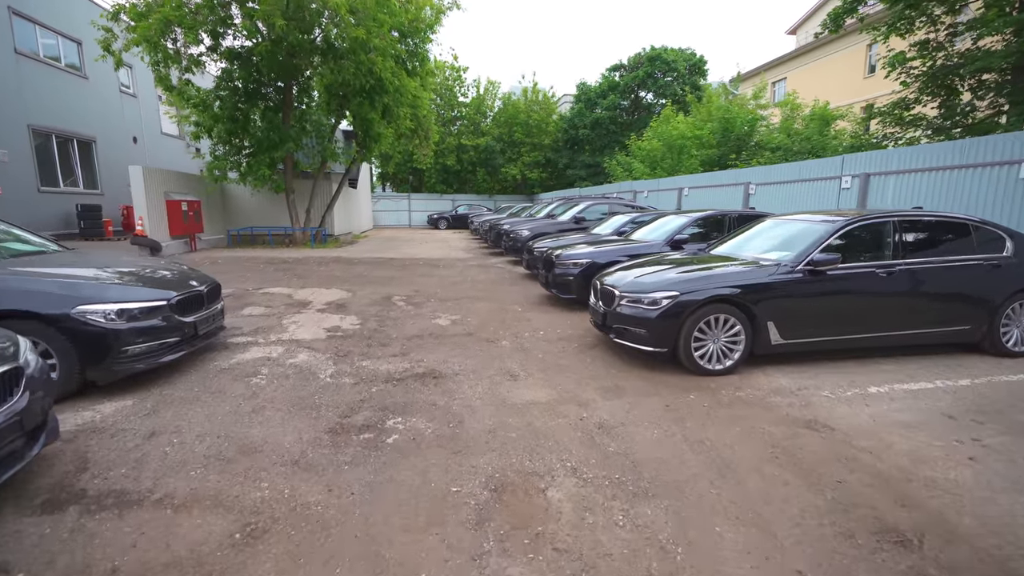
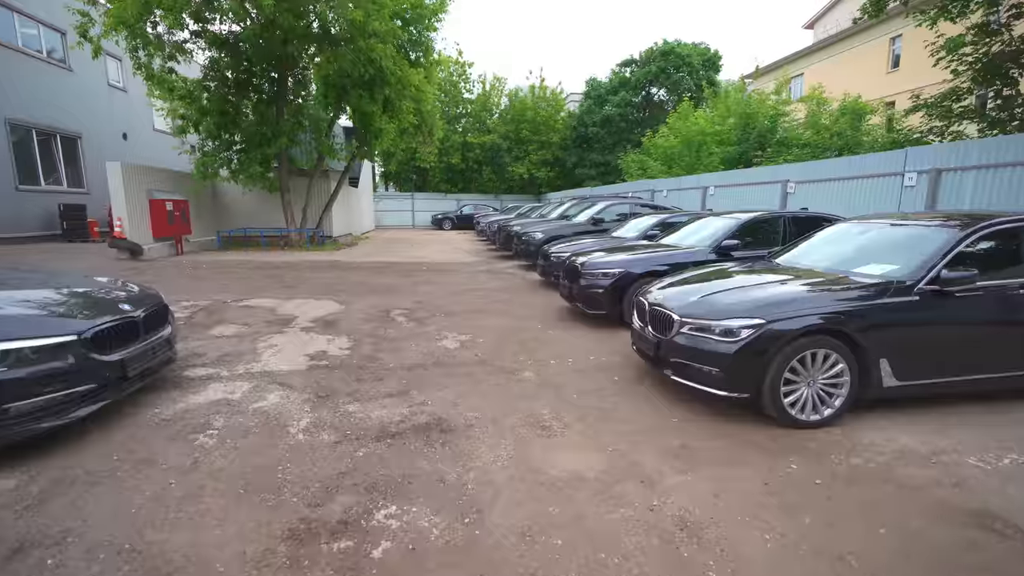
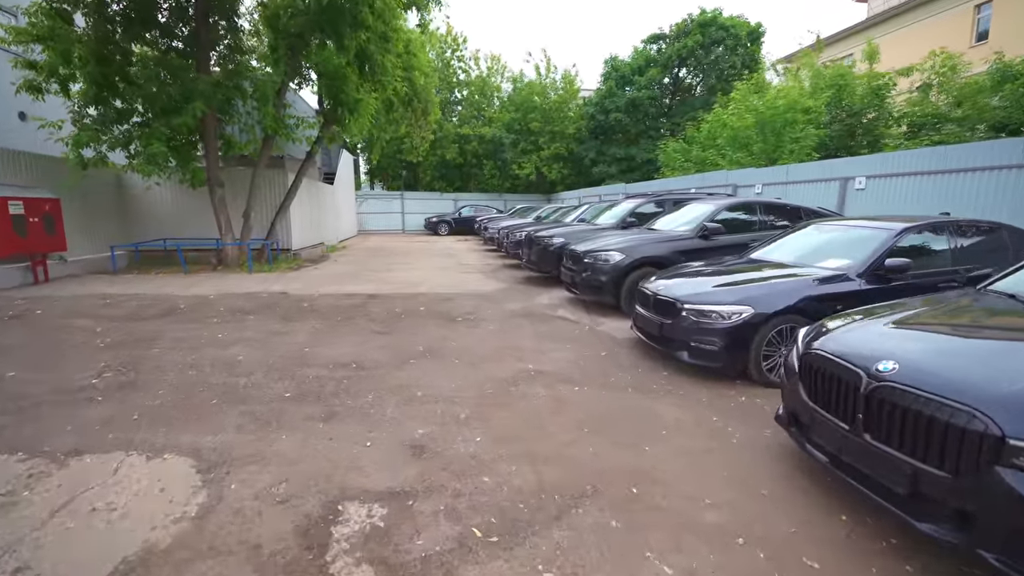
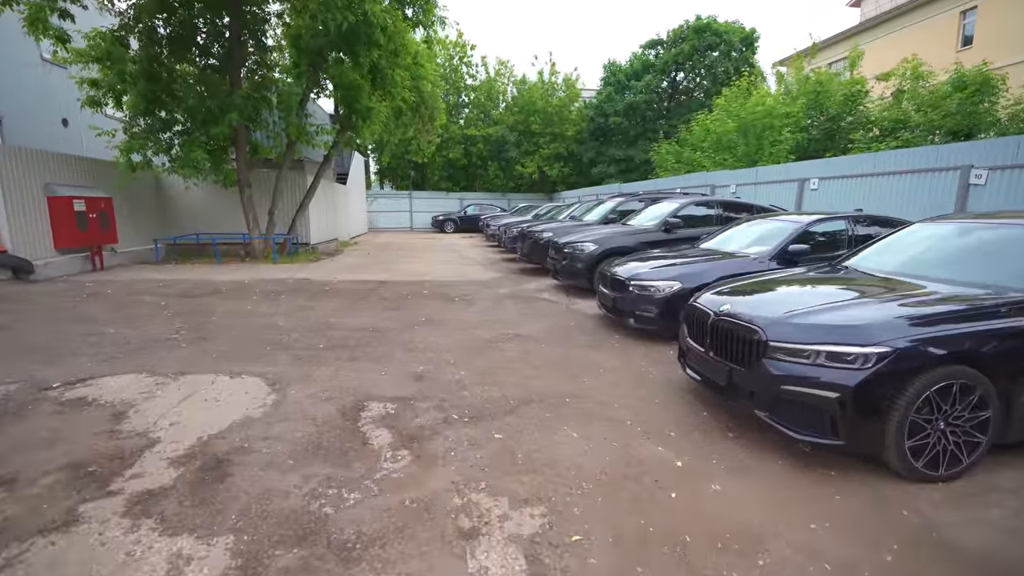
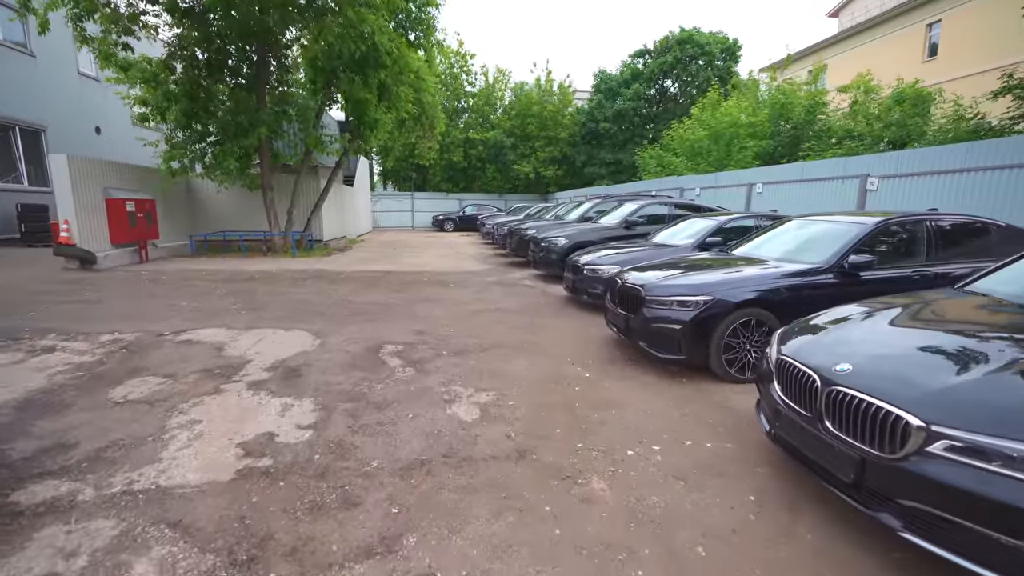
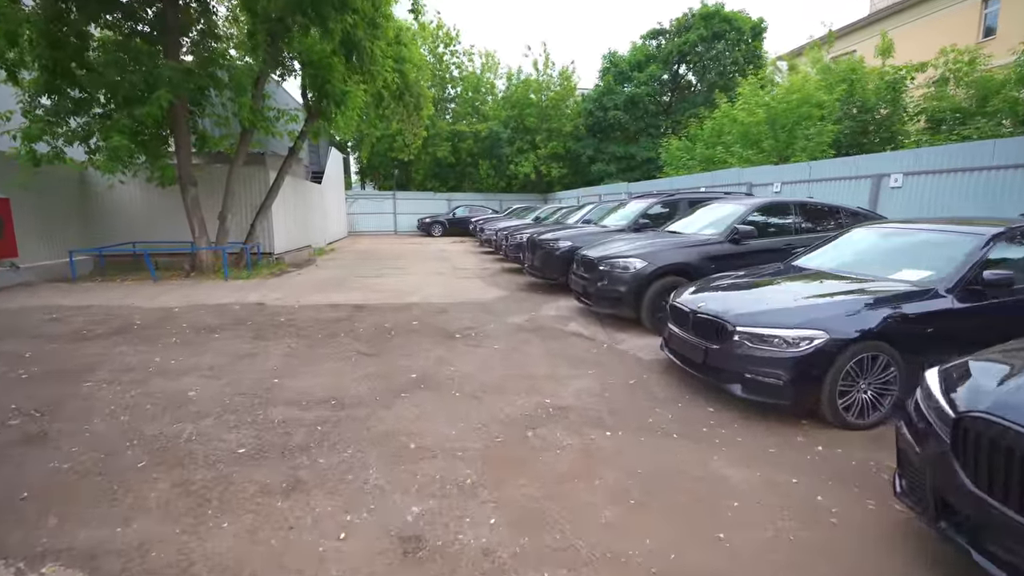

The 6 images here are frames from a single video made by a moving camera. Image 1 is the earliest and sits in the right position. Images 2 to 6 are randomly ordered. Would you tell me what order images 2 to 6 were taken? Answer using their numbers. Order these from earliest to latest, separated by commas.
2, 5, 4, 3, 6
